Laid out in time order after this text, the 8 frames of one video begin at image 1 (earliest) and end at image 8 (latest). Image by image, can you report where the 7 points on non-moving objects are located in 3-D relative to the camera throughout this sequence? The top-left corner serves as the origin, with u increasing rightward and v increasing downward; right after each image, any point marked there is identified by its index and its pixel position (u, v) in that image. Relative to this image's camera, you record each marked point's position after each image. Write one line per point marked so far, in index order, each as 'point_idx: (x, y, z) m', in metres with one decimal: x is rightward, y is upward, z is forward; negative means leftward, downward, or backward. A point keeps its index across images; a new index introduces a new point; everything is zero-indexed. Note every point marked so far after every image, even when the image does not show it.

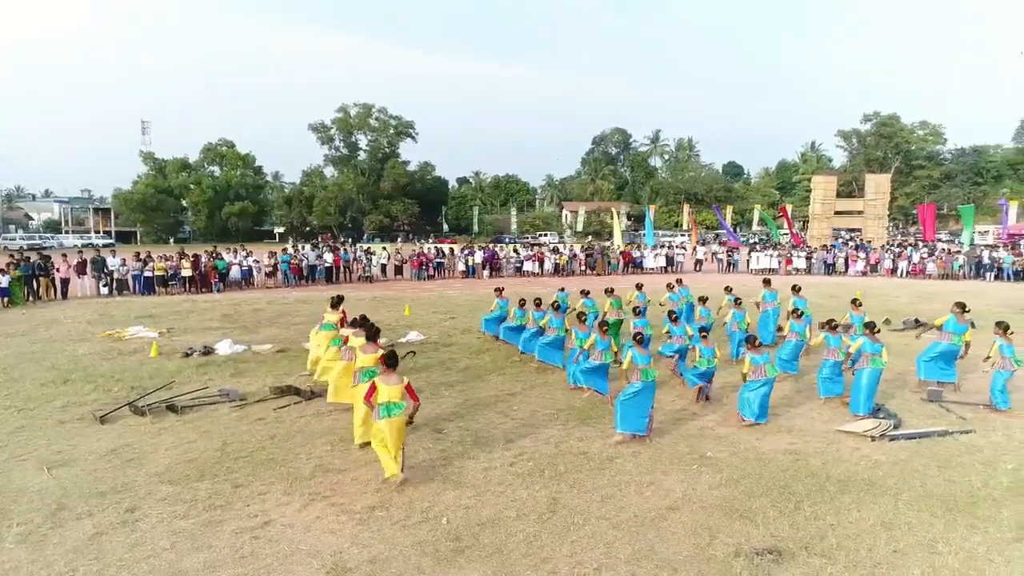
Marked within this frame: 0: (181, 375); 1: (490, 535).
0: (-4.9, -1.3, +10.6) m
1: (-0.1, -1.9, +5.4) m
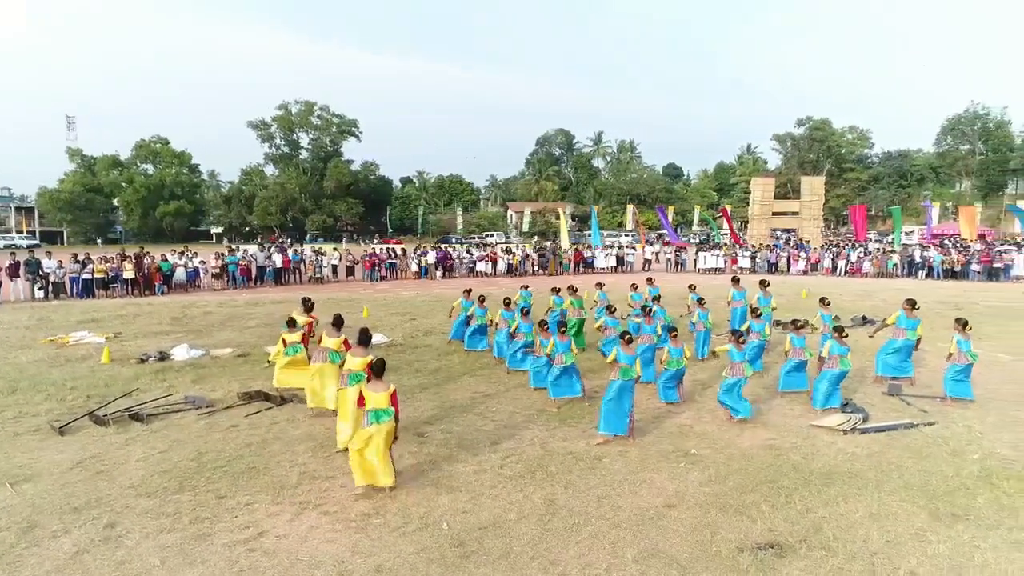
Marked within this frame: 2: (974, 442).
0: (-5.3, -1.4, +10.1) m
1: (-0.1, -1.9, +5.3) m
2: (+4.9, -1.6, +7.6) m
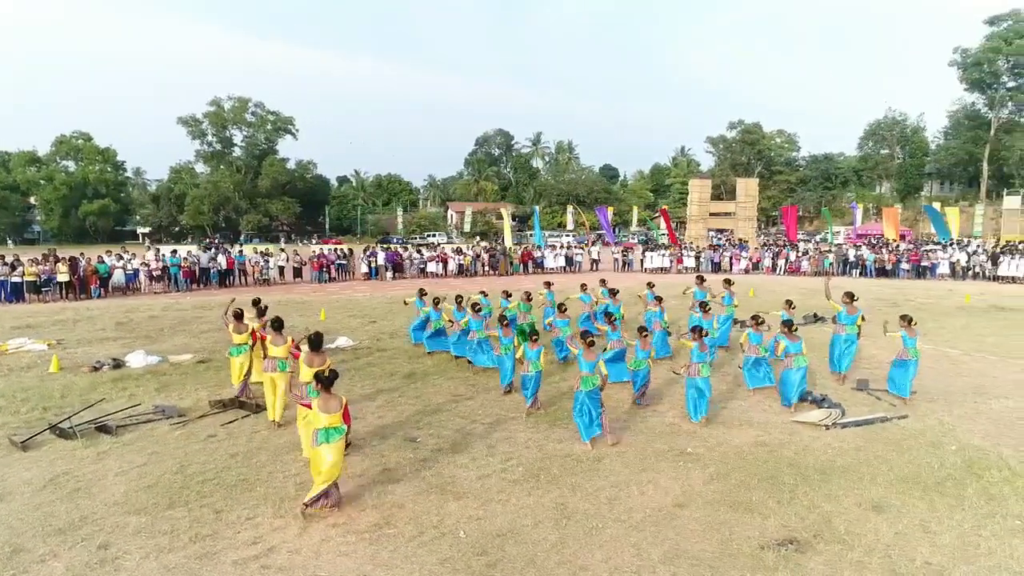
0: (-5.5, -1.4, +9.6) m
1: (0.0, -1.9, +5.2) m
2: (+4.9, -1.6, +7.9) m
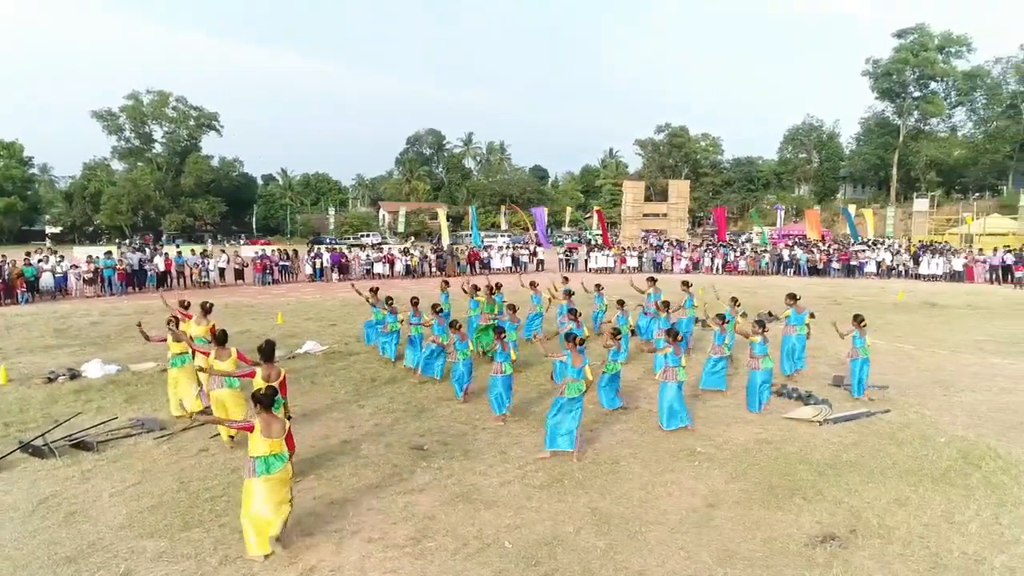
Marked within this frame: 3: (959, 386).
0: (-5.6, -1.5, +8.9) m
1: (+0.4, -1.9, +5.1) m
2: (+4.9, -1.6, +8.3) m
3: (+6.6, -1.4, +10.5) m
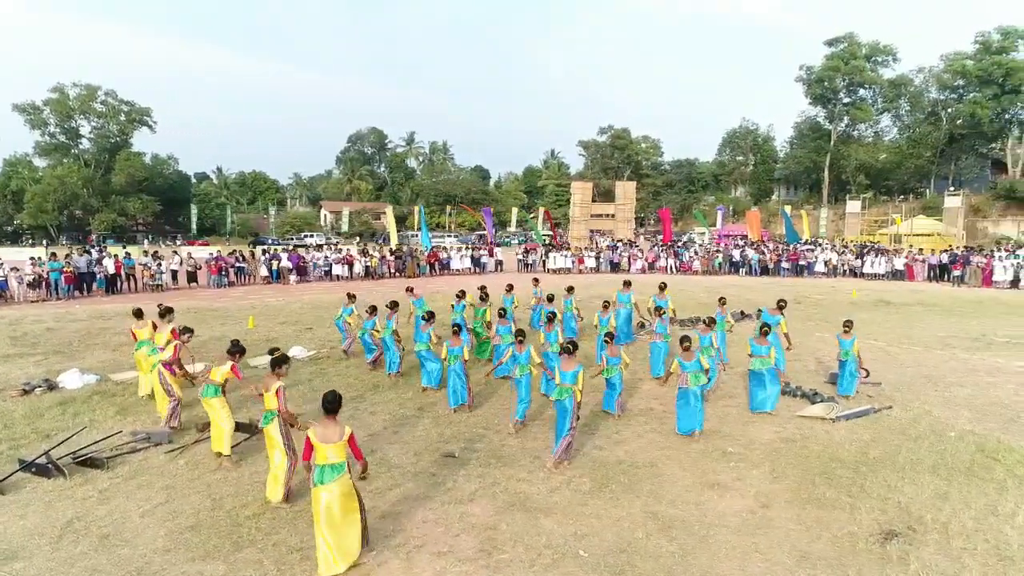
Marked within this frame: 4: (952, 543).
0: (-5.4, -1.5, +8.3) m
1: (+0.9, -1.9, +5.1) m
2: (+5.2, -1.6, +8.6) m
3: (+6.6, -1.4, +10.9) m
4: (+3.3, -1.9, +5.3) m
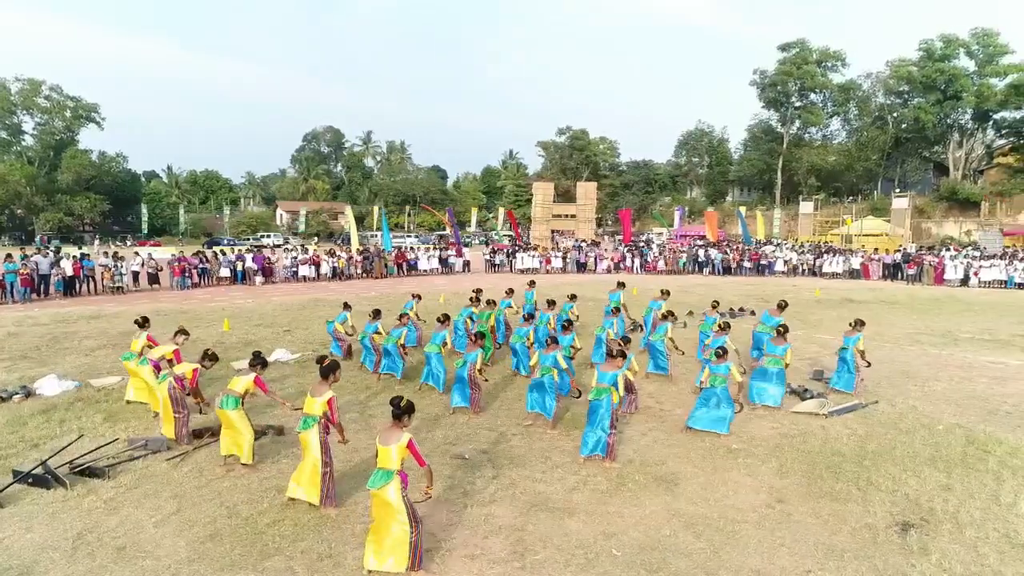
0: (-5.3, -1.6, +8.0) m
1: (+1.2, -1.9, +5.1) m
2: (+5.2, -1.6, +8.9) m
3: (+6.5, -1.4, +11.3) m
4: (+3.5, -1.9, +5.5) m
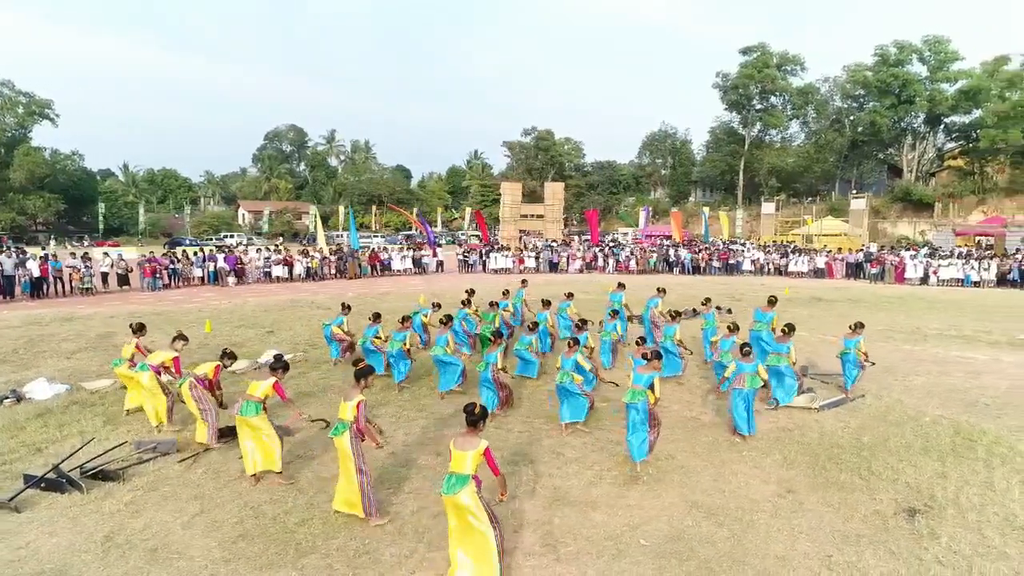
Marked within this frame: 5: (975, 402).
0: (-5.2, -1.6, +7.8) m
1: (+1.4, -1.9, +5.3) m
2: (+5.2, -1.6, +9.3) m
3: (+6.4, -1.4, +11.8) m
4: (+3.7, -1.9, +5.8) m
5: (+6.3, -1.5, +9.6) m
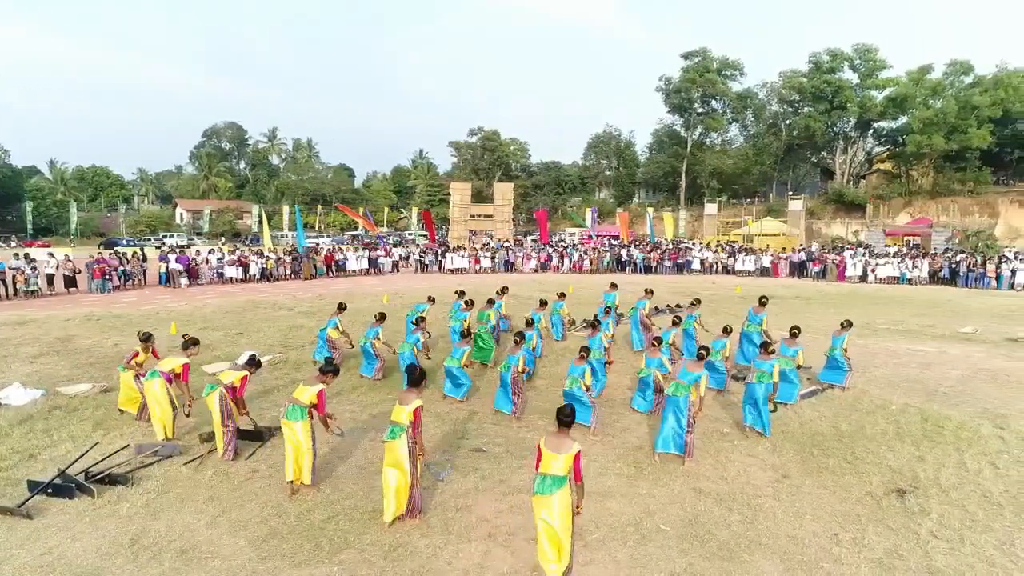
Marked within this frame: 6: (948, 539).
0: (-5.2, -1.6, +7.6) m
1: (+1.6, -1.9, +5.6) m
2: (+5.1, -1.5, +9.9) m
3: (+6.1, -1.3, +12.5) m
4: (+3.9, -1.8, +6.3) m
5: (+6.1, -1.5, +10.3) m
6: (+3.3, -1.9, +5.5) m
